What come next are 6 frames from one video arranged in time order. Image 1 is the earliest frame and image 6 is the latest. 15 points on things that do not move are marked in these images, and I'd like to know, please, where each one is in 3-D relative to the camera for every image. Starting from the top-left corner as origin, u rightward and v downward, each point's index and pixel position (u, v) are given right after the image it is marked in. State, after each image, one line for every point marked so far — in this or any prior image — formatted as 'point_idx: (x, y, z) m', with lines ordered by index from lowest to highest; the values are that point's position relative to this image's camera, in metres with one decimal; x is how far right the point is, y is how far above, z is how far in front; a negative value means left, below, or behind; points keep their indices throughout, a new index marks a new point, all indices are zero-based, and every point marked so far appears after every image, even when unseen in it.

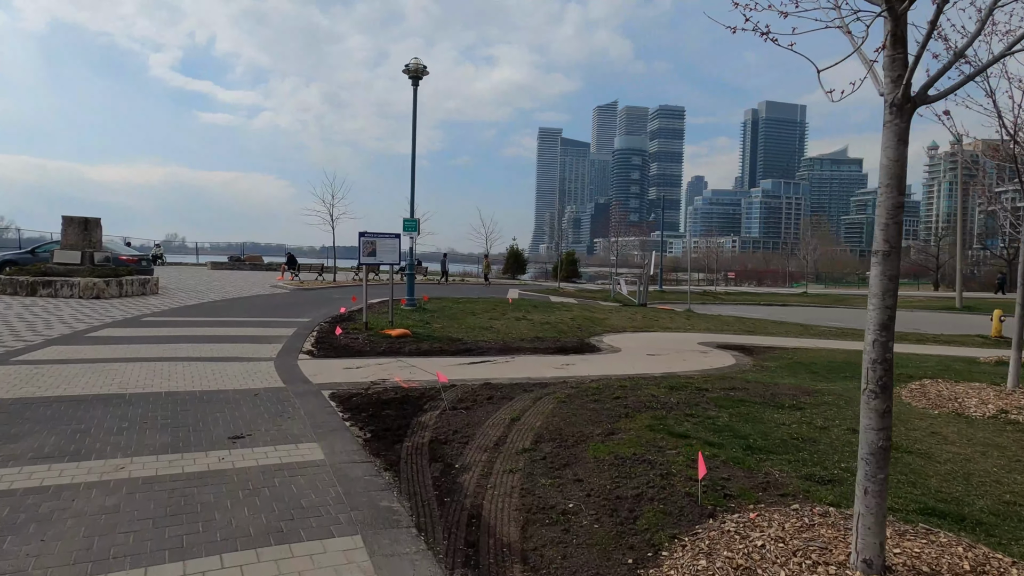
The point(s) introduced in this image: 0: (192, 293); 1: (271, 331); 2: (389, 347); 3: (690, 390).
0: (-8.9, -0.2, +18.5) m
1: (-4.0, -0.7, +11.0) m
2: (-1.8, -0.9, +9.8) m
3: (+1.7, -1.0, +6.3) m
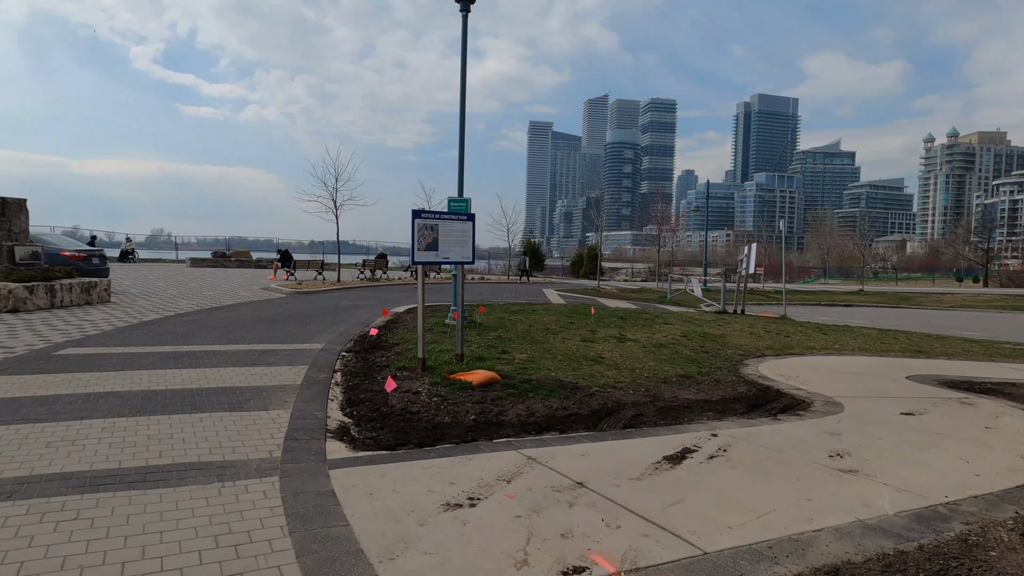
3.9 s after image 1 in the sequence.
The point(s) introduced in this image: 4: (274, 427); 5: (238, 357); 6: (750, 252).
0: (-7.5, -0.3, +14.0) m
1: (-2.4, -0.9, +6.6) m
2: (-0.2, -1.1, +5.4) m
3: (+3.3, -1.1, +2.0) m
4: (-1.8, -1.0, +4.9) m
5: (-3.2, -0.8, +7.7) m
6: (+5.7, +0.9, +15.9) m
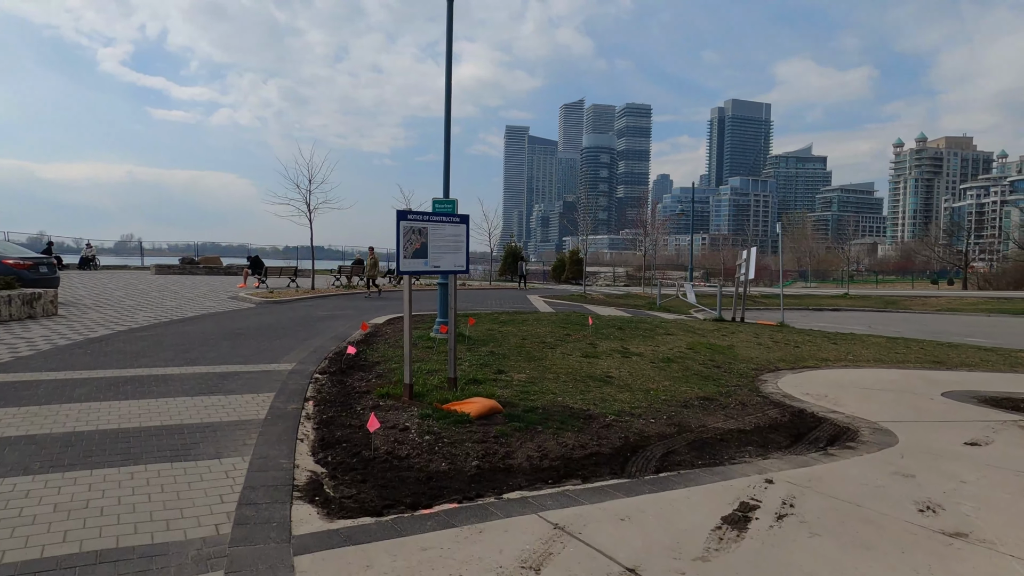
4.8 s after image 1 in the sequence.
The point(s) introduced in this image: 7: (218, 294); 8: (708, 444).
0: (-7.7, -0.5, +12.8) m
1: (-2.4, -1.0, +5.5) m
2: (-0.2, -1.2, +4.4) m
3: (+3.5, -1.2, +1.2) m
4: (-1.7, -1.1, +3.9) m
5: (-3.2, -0.9, +6.6) m
6: (+5.4, +0.7, +15.1) m
7: (-8.4, -0.2, +19.0) m
8: (+1.6, -1.3, +5.3) m
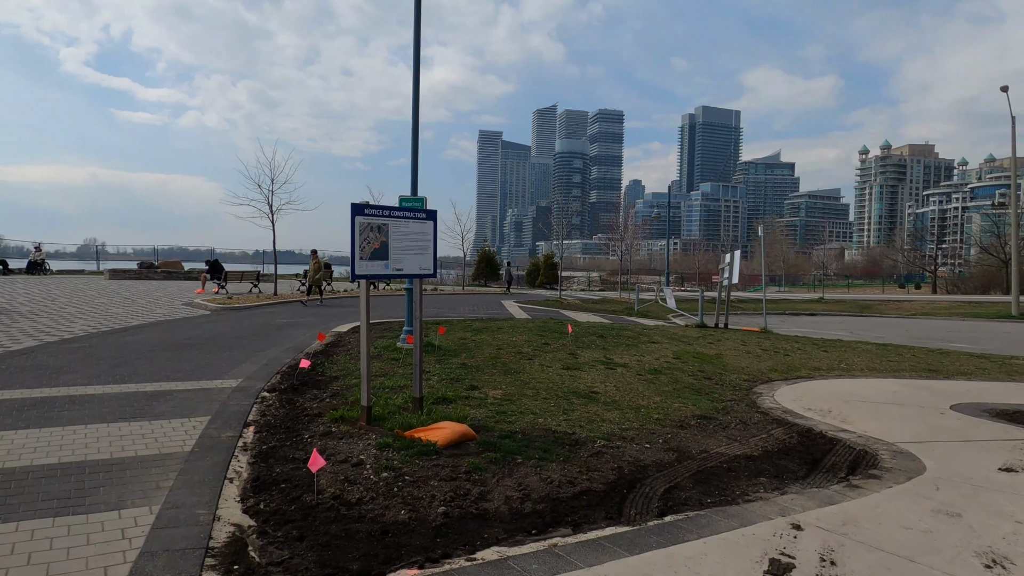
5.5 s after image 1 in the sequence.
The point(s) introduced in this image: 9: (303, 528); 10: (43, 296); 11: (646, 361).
0: (-8.1, -0.6, +11.6) m
1: (-2.6, -1.1, +4.6) m
2: (-0.3, -1.2, +3.6) m
3: (+3.5, -1.2, +0.5) m
4: (-1.8, -1.2, +3.0) m
5: (-3.4, -1.0, +5.7) m
6: (+4.9, +0.6, +14.6) m
7: (-9.2, -0.3, +17.8) m
8: (+1.4, -1.3, +4.6) m
9: (-1.1, -1.2, +3.3) m
10: (-12.1, -0.2, +17.1) m
11: (+1.8, -1.0, +9.1) m
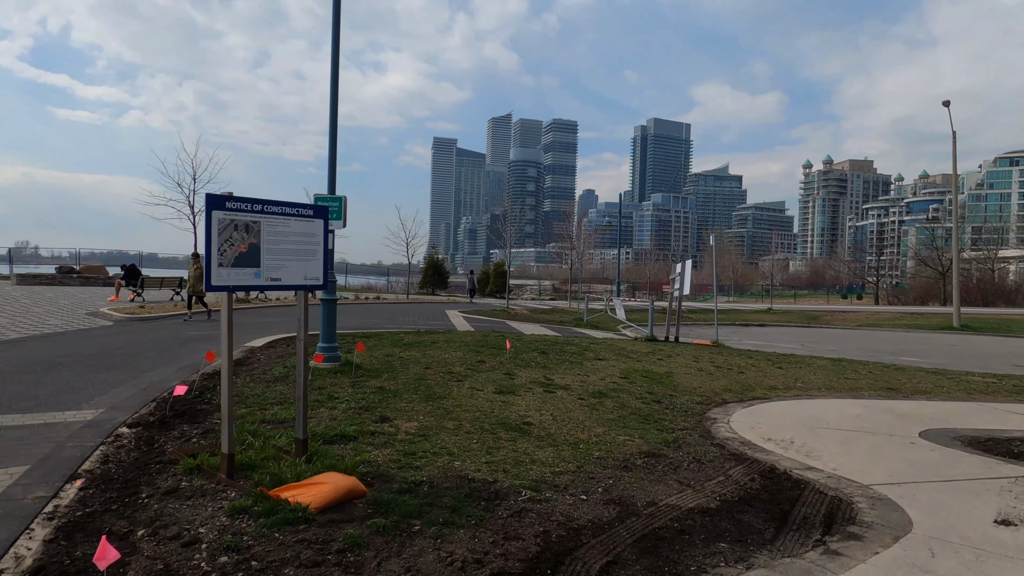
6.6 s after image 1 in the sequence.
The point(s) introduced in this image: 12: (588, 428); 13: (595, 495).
0: (-9.2, -0.7, +10.1) m
1: (-3.1, -1.1, +3.4) m
2: (-0.8, -1.3, +2.6) m
3: (+3.2, -1.3, -0.2) m
4: (-2.2, -1.2, +1.9) m
5: (-4.0, -1.1, +4.4) m
6: (+3.6, +0.4, +13.9) m
7: (-10.6, -0.5, +16.2) m
8: (+0.8, -1.4, +3.7) m
9: (-1.5, -1.3, +2.2) m
10: (-13.5, -0.4, +15.2) m
11: (+0.9, -1.2, +8.2) m
12: (+0.7, -1.3, +6.0) m
13: (+0.5, -1.3, +4.4) m
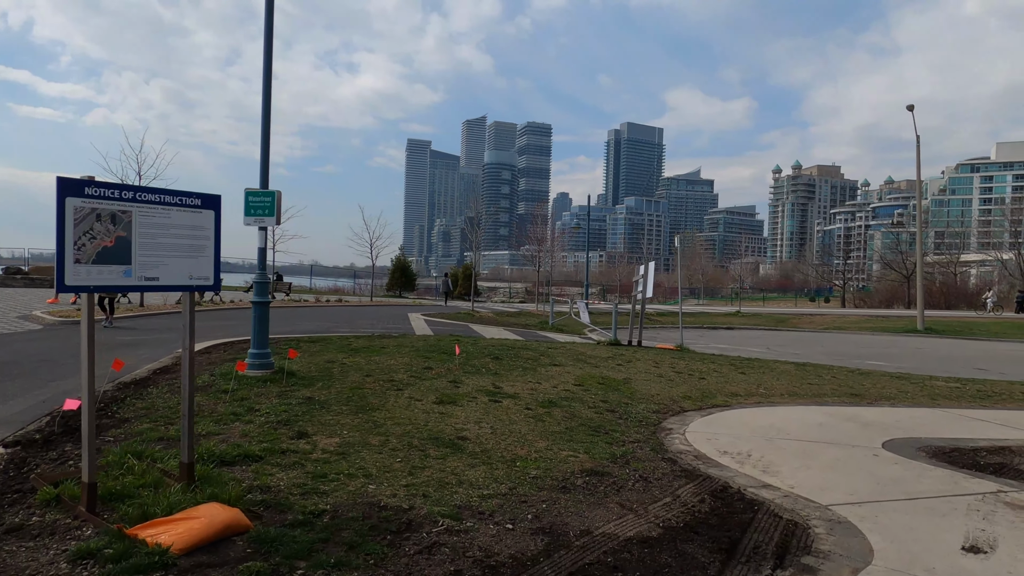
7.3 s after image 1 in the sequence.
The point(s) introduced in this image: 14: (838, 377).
0: (-9.9, -0.7, +9.2) m
1: (-3.6, -1.1, +2.8) m
2: (-1.2, -1.3, +2.1) m
3: (+2.9, -1.3, -0.6) m
4: (-2.6, -1.2, +1.3) m
5: (-4.5, -1.1, +3.7) m
6: (+2.8, +0.3, +13.5) m
7: (-11.5, -0.5, +15.2) m
8: (+0.4, -1.4, +3.2) m
9: (-1.9, -1.2, +1.7) m
10: (-14.4, -0.4, +14.1) m
11: (+0.3, -1.2, +7.7) m
12: (+0.1, -1.3, +5.5) m
13: (+0.1, -1.3, +3.9) m
14: (+5.3, -1.4, +10.7) m
